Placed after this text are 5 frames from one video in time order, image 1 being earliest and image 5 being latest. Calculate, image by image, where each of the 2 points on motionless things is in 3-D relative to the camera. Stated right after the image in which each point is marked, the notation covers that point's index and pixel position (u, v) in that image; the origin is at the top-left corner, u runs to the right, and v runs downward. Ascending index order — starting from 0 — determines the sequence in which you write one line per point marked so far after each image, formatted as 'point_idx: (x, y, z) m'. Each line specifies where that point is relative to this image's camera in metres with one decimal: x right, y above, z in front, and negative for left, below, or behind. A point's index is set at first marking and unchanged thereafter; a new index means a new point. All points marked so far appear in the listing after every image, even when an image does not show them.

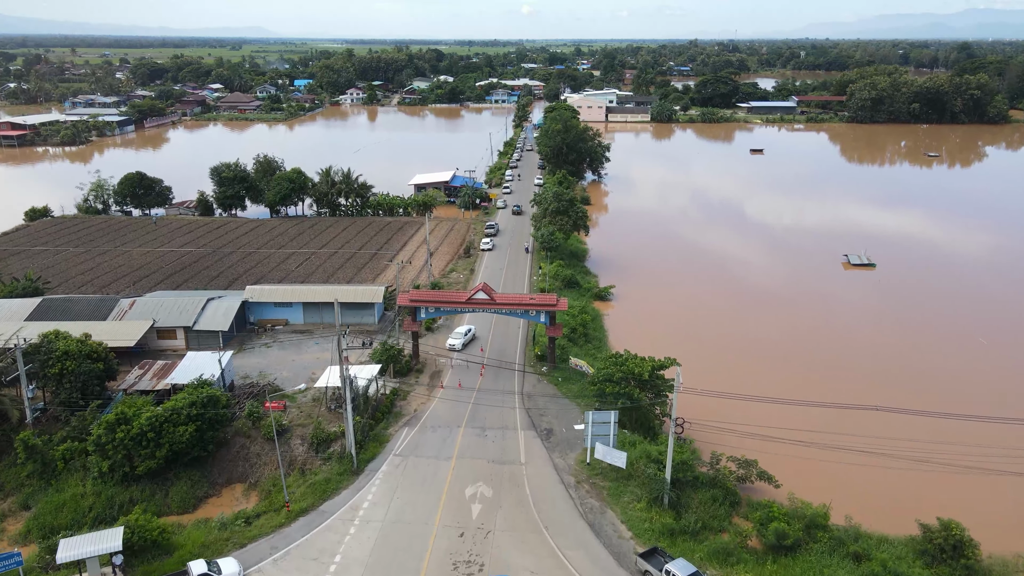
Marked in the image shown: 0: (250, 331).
0: (-3.9, -0.6, +15.9) m
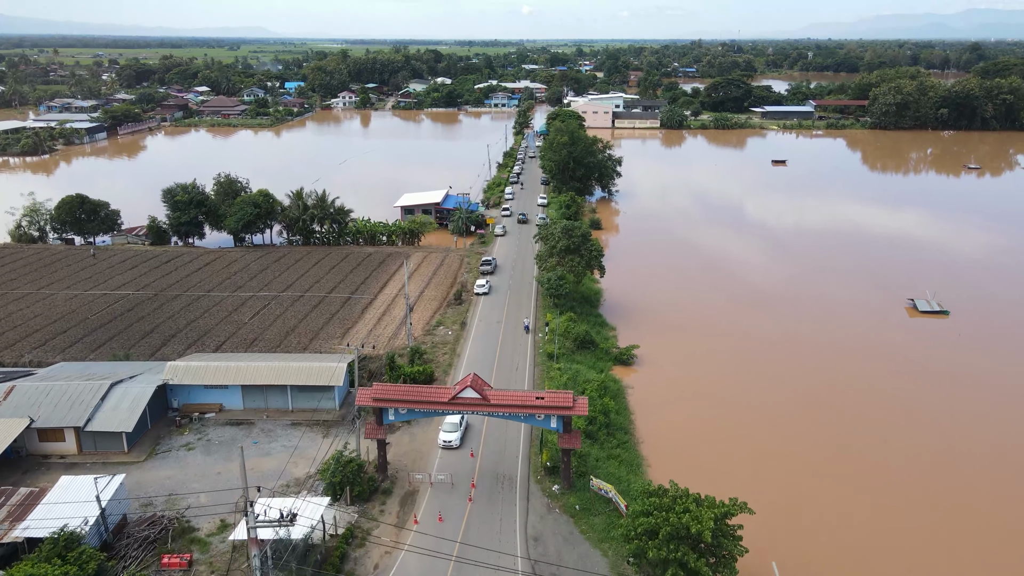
0: (-3.9, -1.5, +12.2) m
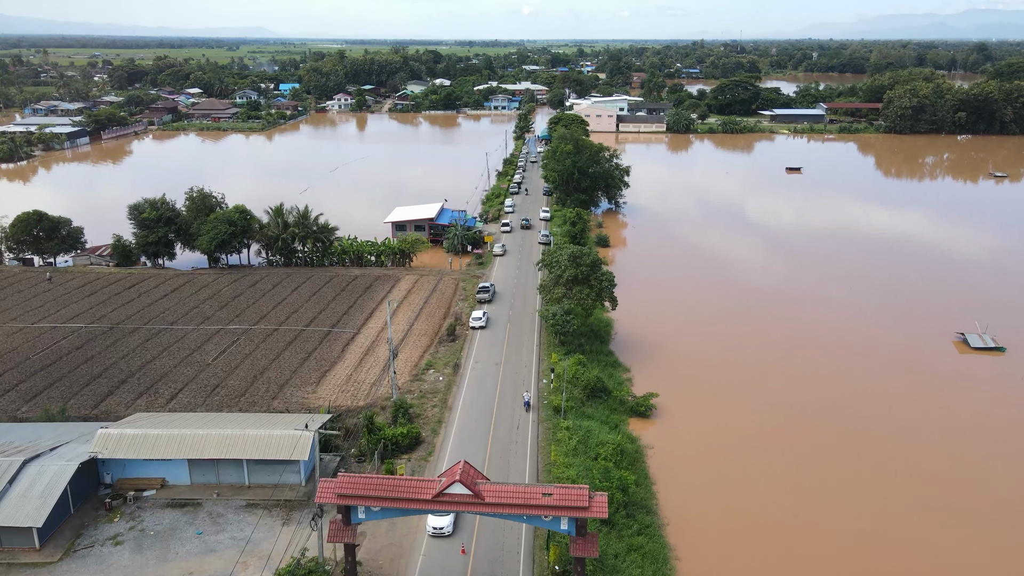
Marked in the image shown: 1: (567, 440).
0: (-3.9, -2.0, +10.1) m
1: (+0.6, -1.7, +11.9) m
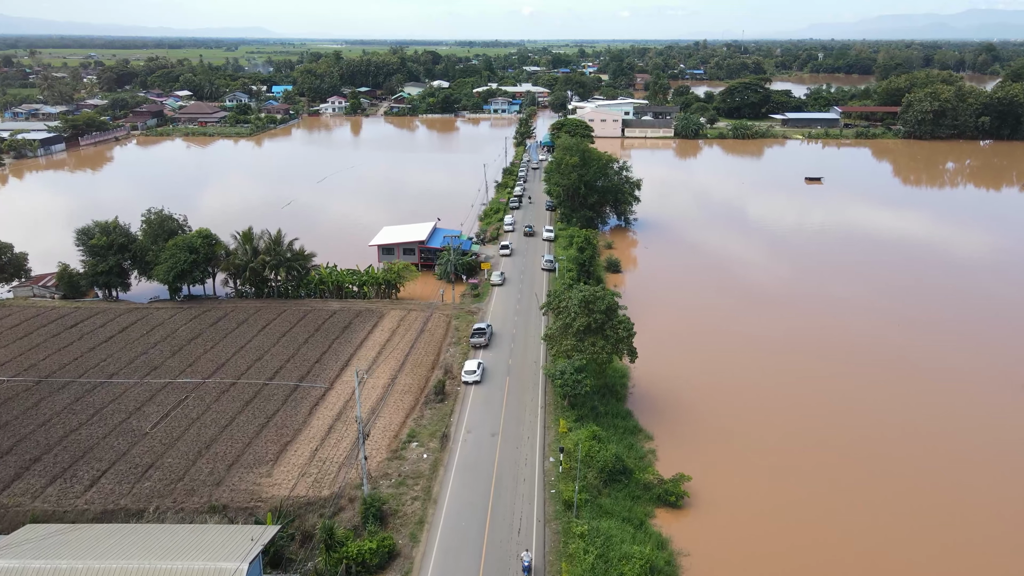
0: (-3.9, -2.7, +7.5) m
1: (+0.6, -2.3, +9.4) m
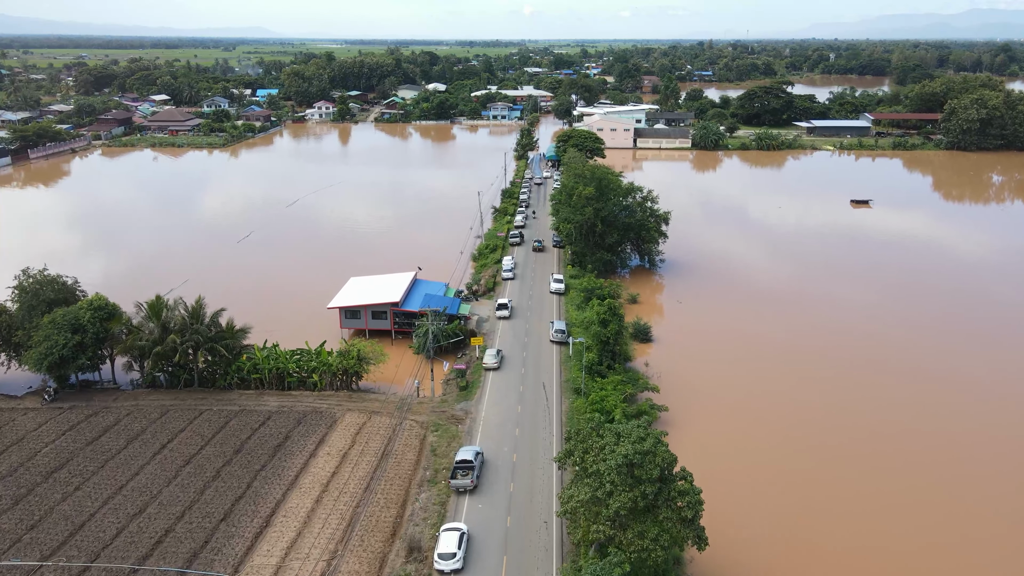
0: (-3.9, -3.8, +2.6) m
1: (+0.6, -3.5, +4.5) m
